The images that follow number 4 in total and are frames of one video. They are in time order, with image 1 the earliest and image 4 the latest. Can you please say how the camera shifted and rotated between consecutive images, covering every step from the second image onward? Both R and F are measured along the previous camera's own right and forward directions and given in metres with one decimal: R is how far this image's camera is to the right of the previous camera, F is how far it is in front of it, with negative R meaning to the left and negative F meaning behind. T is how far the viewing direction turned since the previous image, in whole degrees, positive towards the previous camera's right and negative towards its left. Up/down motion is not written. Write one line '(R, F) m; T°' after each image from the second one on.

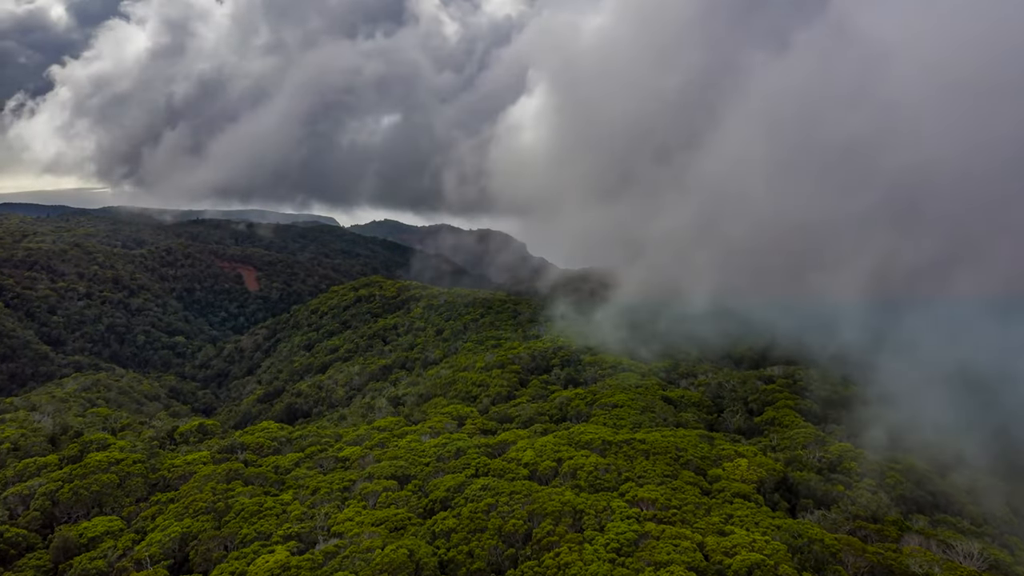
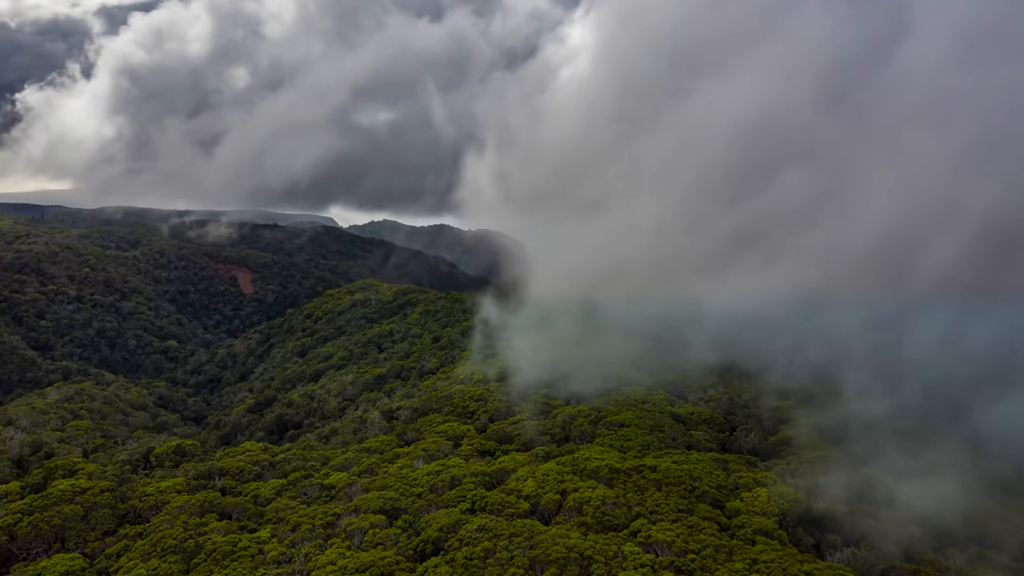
(-0.1, +3.8) m; 0°
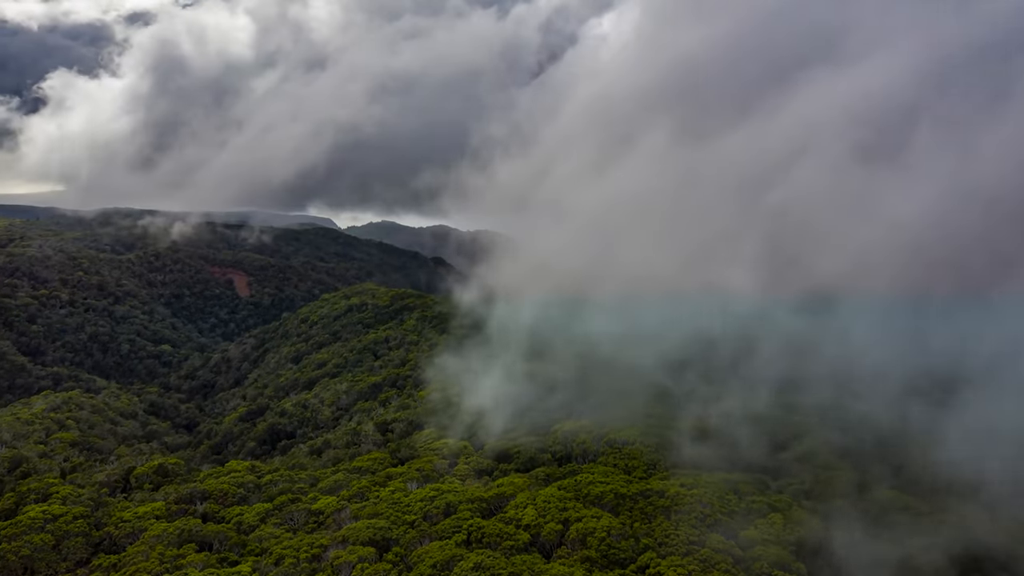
(0.0, +2.6) m; 0°
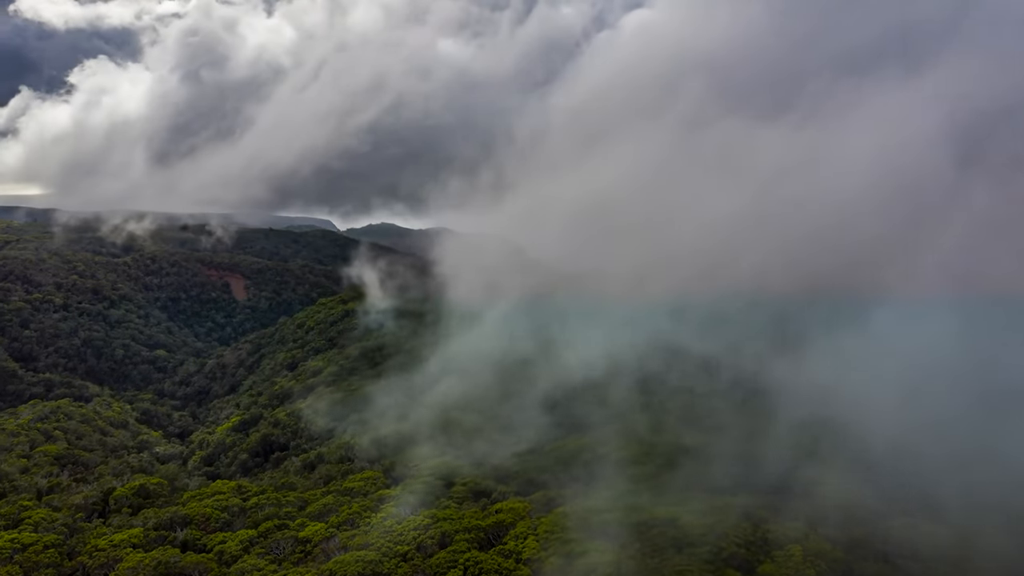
(0.0, +2.6) m; 0°
